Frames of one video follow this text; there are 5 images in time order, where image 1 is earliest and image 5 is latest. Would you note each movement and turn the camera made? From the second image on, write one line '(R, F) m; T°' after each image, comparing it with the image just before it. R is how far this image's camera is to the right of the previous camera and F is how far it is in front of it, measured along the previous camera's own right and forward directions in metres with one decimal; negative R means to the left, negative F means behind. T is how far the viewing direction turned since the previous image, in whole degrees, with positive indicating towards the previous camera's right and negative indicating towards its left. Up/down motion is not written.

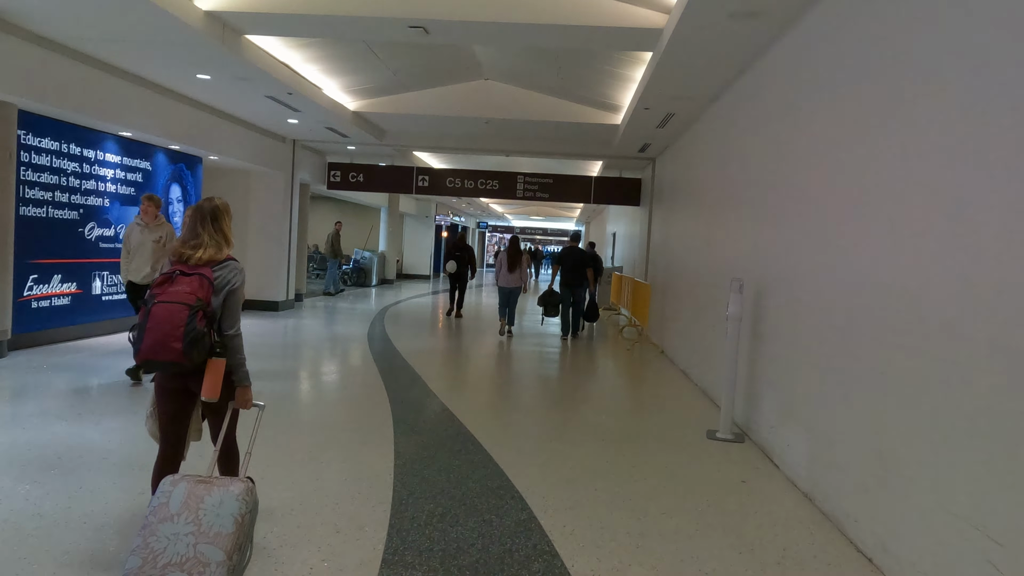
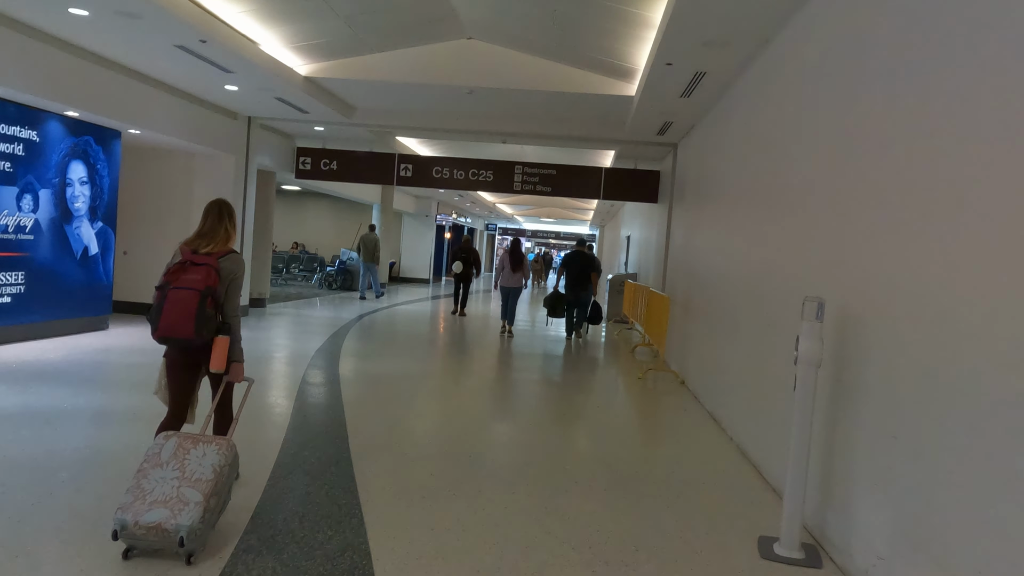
(+0.3, +1.6) m; -1°
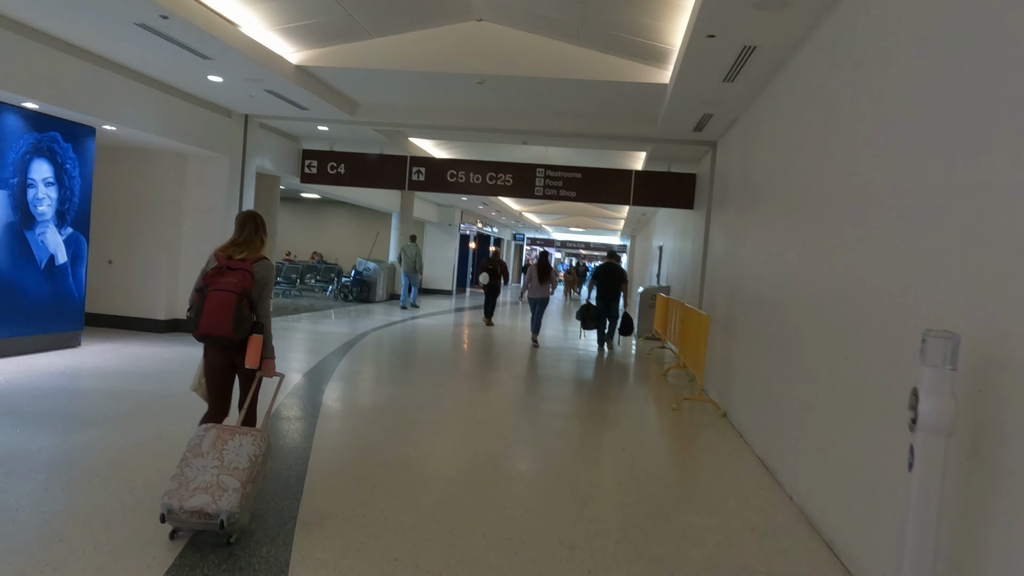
(+0.1, +0.8) m; -2°
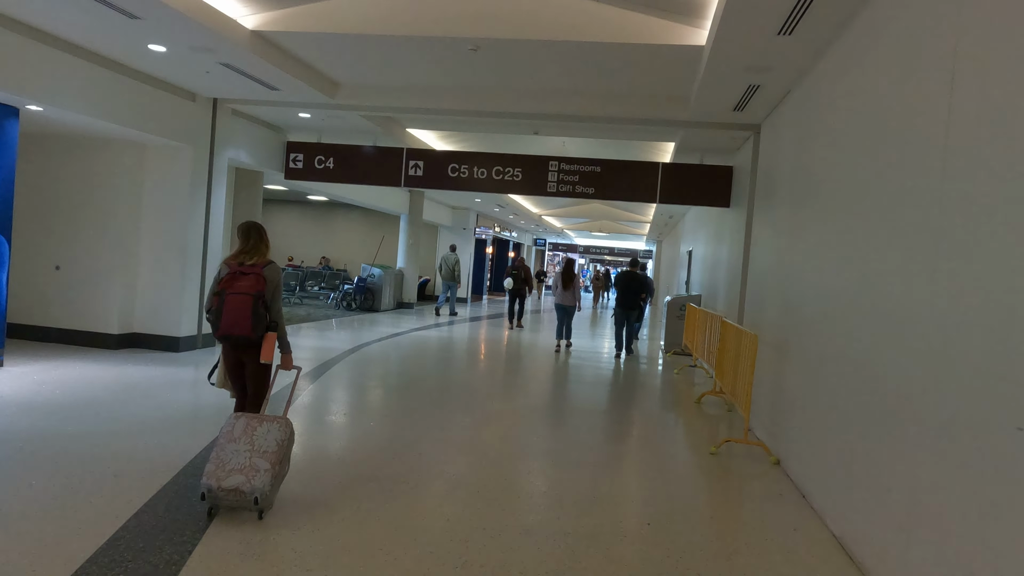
(+0.2, +1.1) m; -2°
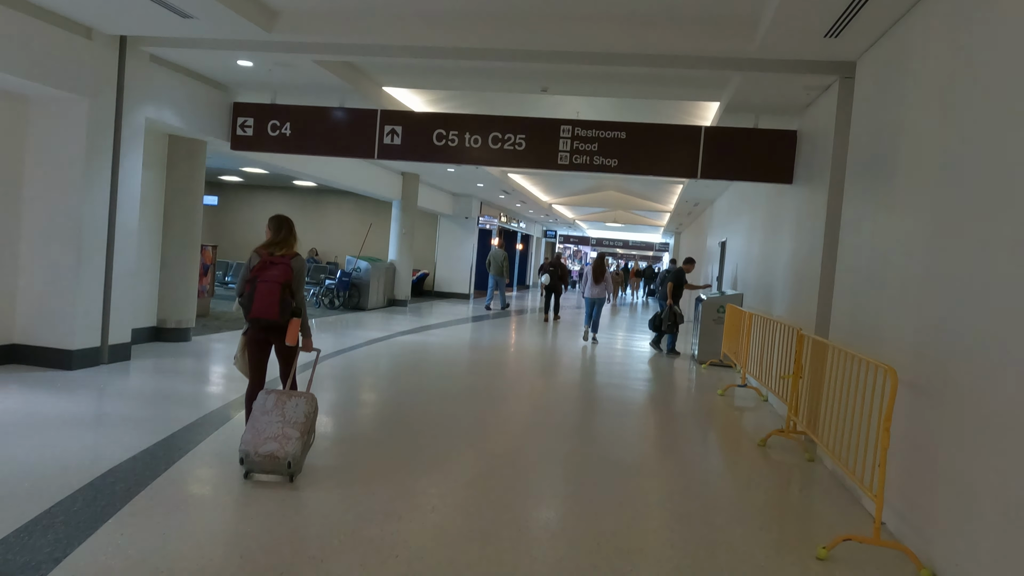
(+0.1, +1.6) m; -1°
